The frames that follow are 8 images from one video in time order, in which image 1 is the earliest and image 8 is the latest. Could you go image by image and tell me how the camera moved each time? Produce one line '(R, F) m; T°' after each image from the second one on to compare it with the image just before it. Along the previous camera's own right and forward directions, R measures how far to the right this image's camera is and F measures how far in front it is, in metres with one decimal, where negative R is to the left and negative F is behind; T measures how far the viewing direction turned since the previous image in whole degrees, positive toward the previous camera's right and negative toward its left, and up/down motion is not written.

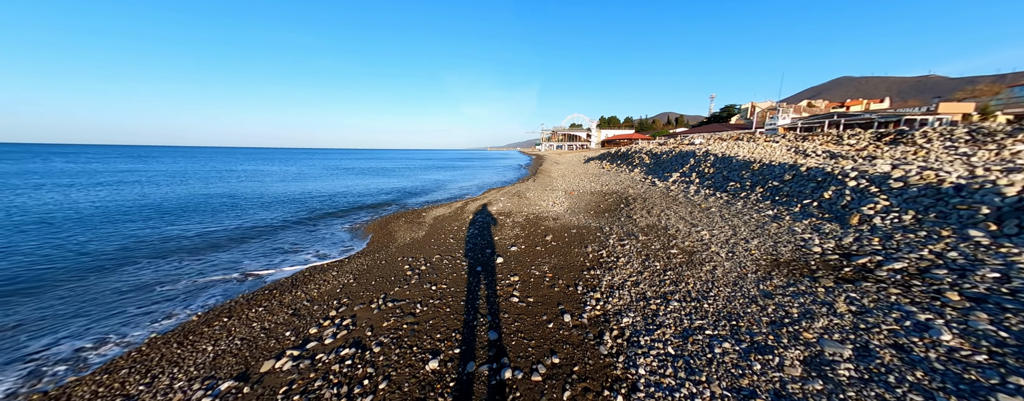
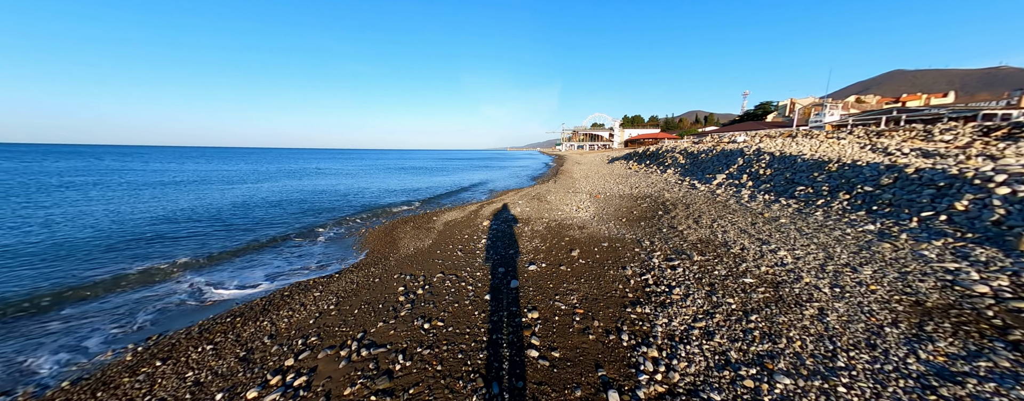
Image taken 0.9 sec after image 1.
(0.0, +2.0) m; -3°
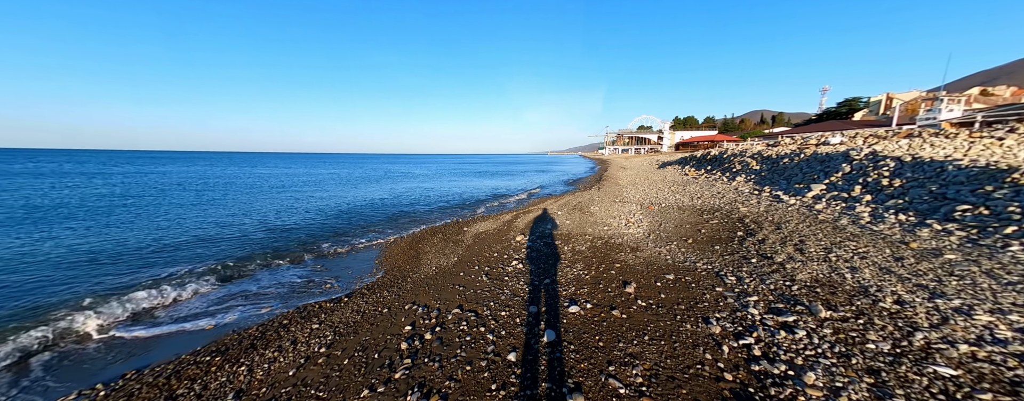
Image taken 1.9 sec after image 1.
(+0.1, +1.9) m; -7°
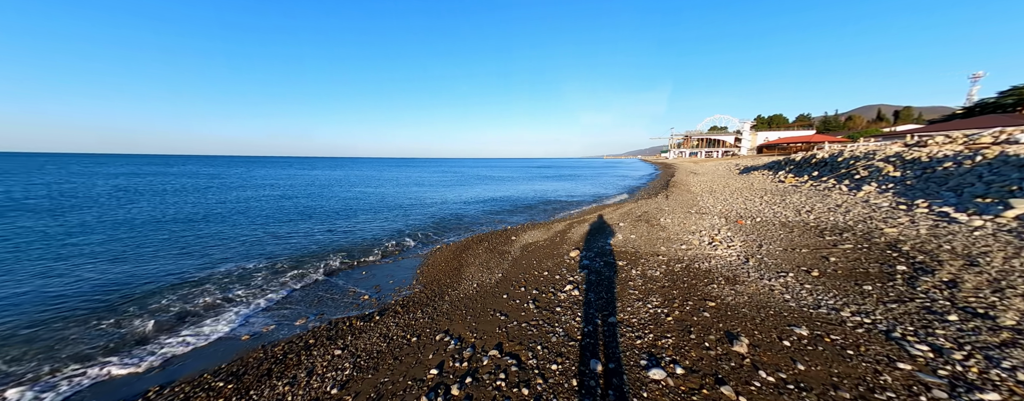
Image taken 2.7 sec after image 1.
(-0.1, +1.6) m; -10°
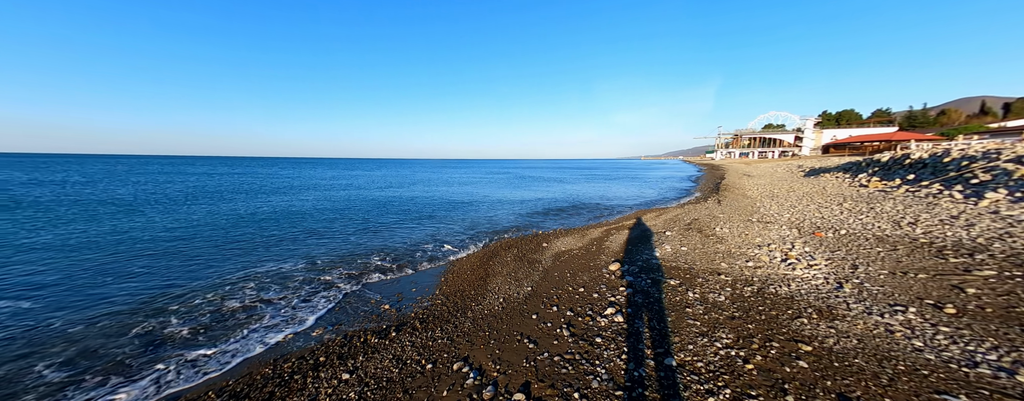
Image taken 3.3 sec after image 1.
(0.0, +1.1) m; -6°
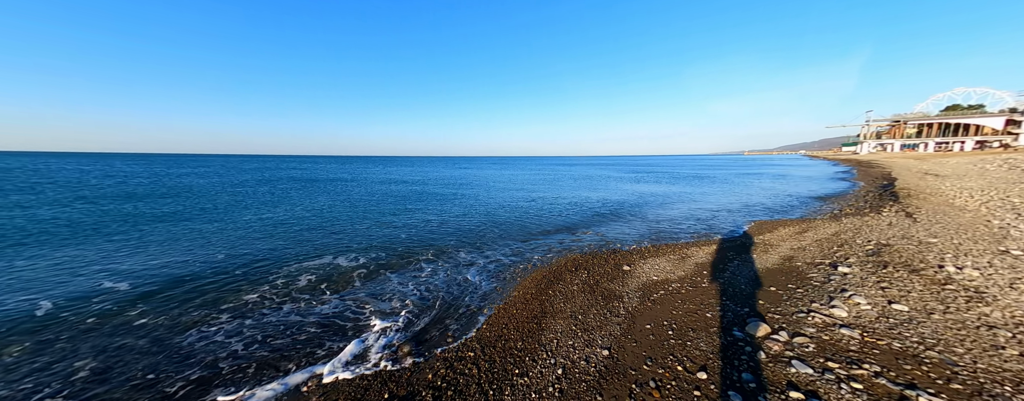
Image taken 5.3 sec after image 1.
(+0.1, +3.1) m; -14°
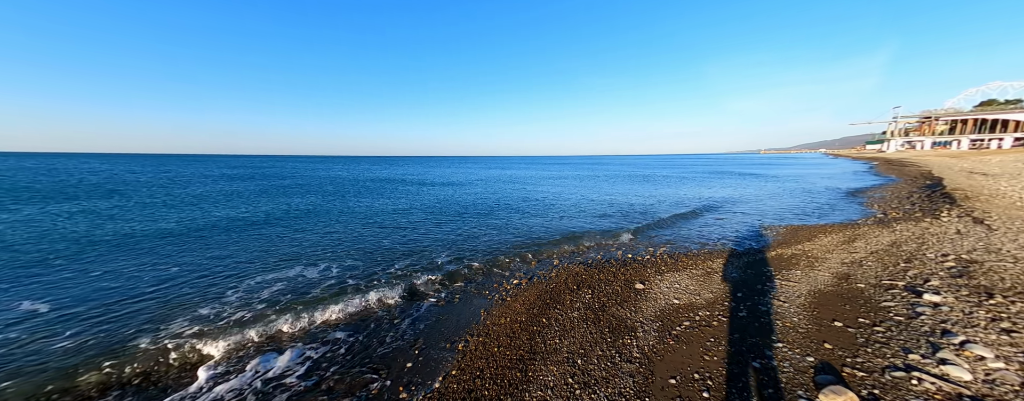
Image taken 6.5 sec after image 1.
(+0.5, +1.7) m; -2°
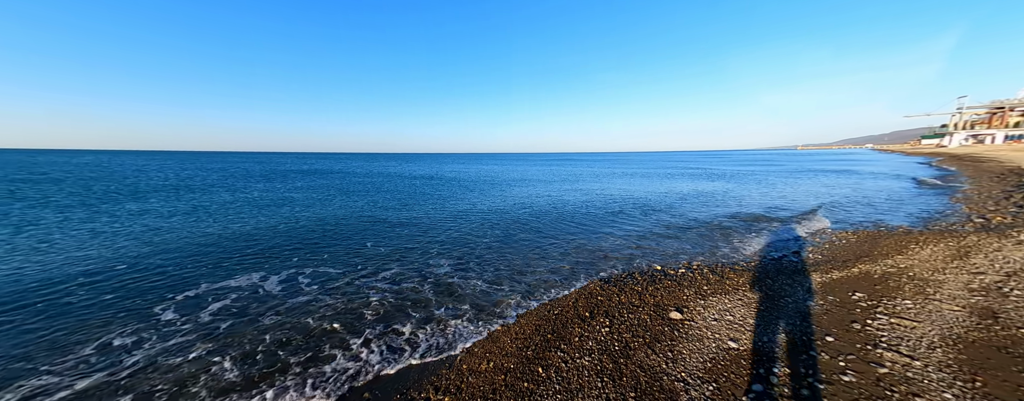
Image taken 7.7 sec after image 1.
(+0.5, +2.1) m; -3°
